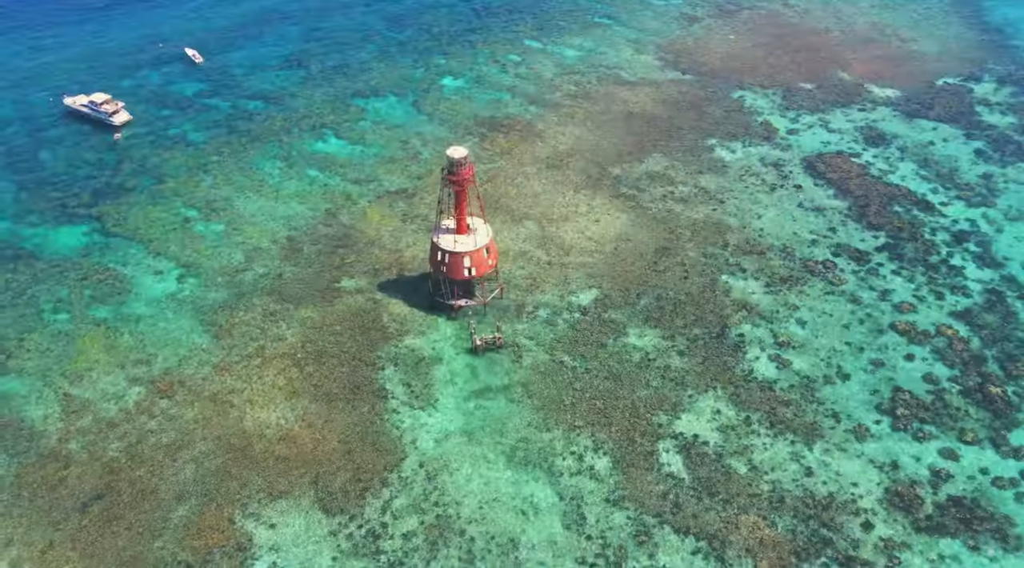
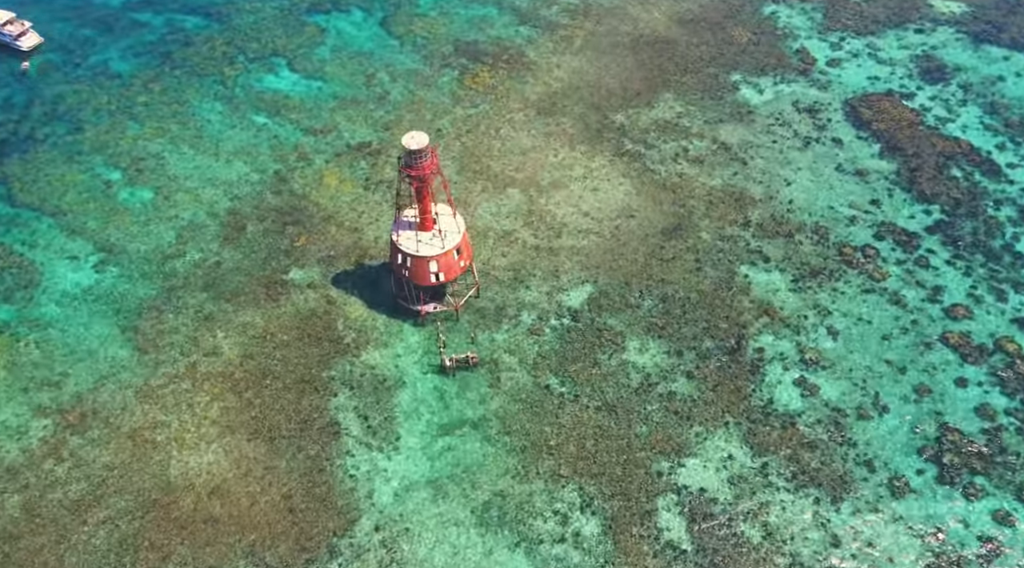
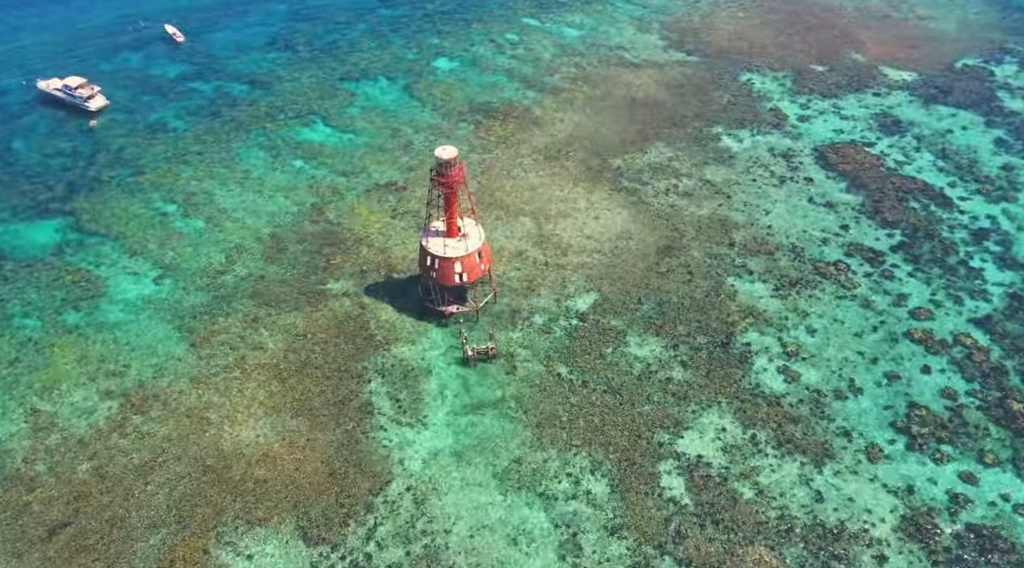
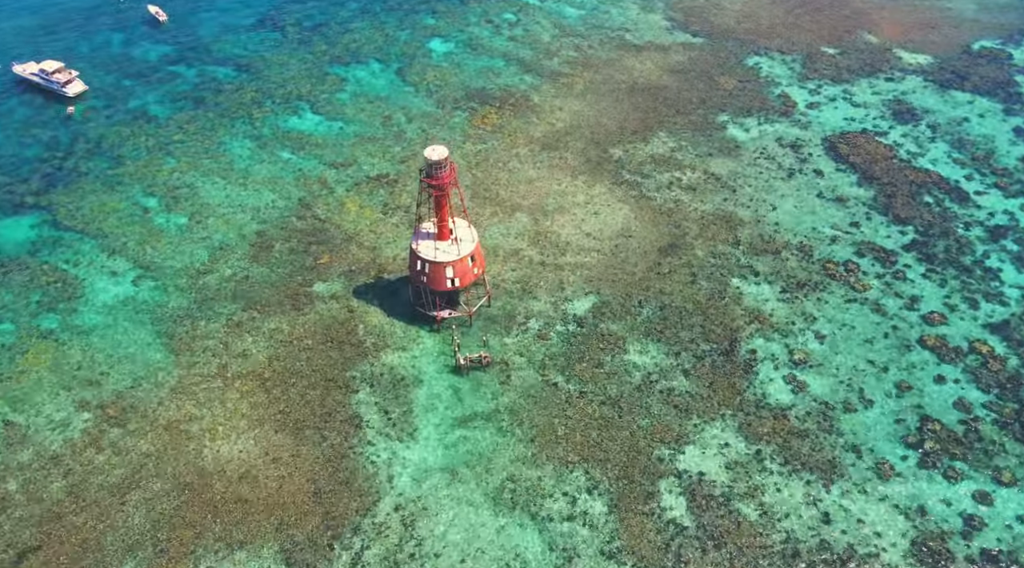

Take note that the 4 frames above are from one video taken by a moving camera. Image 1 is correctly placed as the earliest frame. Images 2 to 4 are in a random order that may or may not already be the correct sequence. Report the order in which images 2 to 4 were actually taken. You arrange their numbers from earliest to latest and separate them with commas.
3, 4, 2
